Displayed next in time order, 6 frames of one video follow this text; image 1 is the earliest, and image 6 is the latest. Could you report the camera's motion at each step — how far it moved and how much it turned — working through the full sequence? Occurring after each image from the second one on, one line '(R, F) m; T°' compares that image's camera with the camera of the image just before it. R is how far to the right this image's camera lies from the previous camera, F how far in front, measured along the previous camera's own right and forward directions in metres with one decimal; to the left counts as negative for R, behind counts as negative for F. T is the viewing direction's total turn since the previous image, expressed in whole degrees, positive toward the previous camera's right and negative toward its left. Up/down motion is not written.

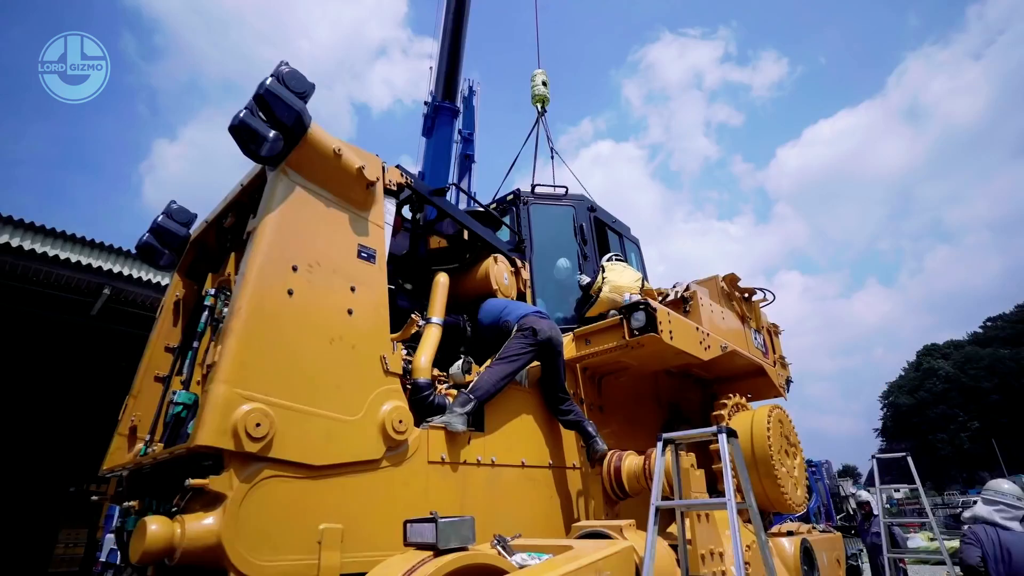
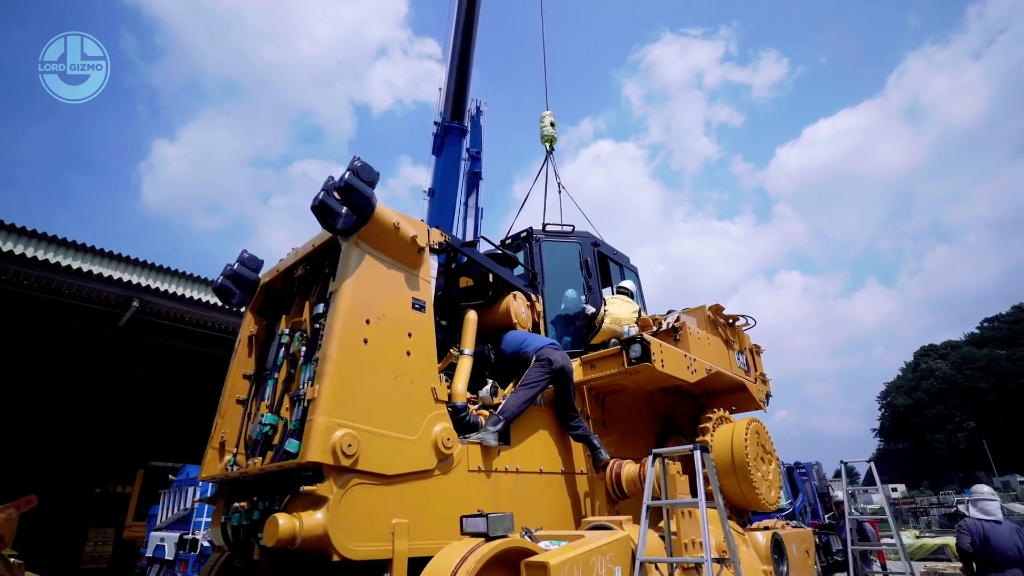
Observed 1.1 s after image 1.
(-0.1, -0.8) m; 0°
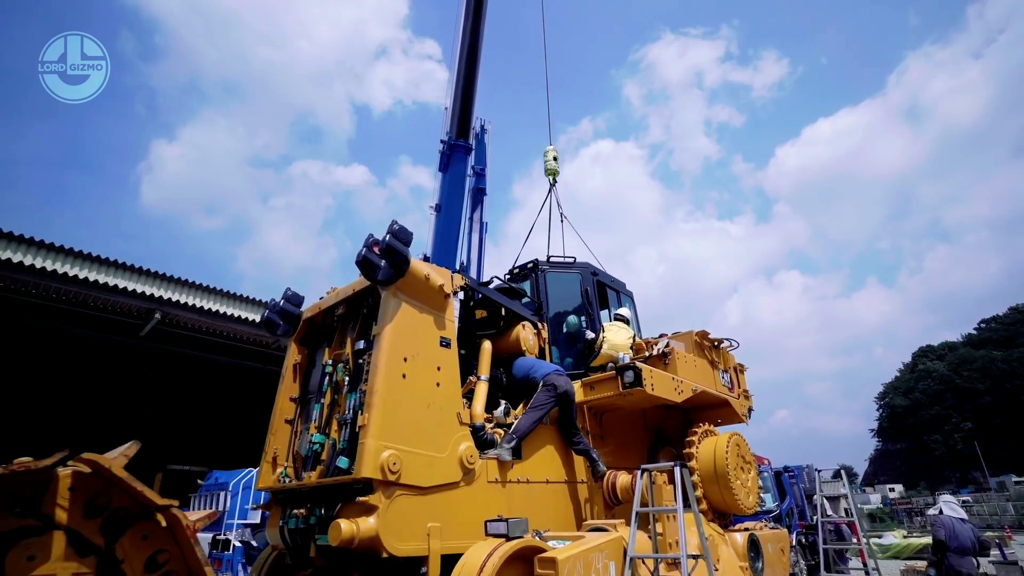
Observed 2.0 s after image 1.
(-0.1, -0.7) m; 0°
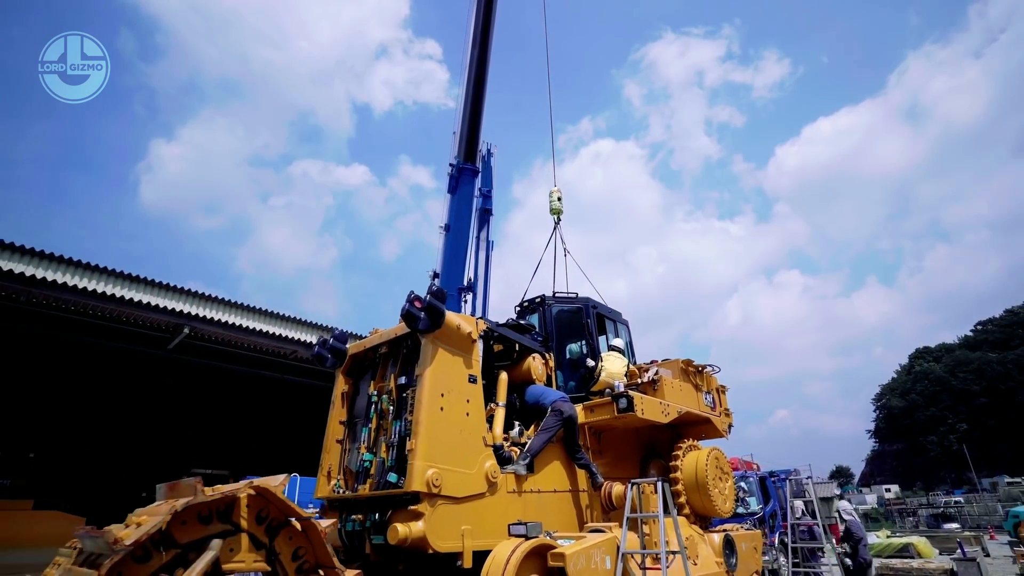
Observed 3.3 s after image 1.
(-0.1, -1.1) m; 0°
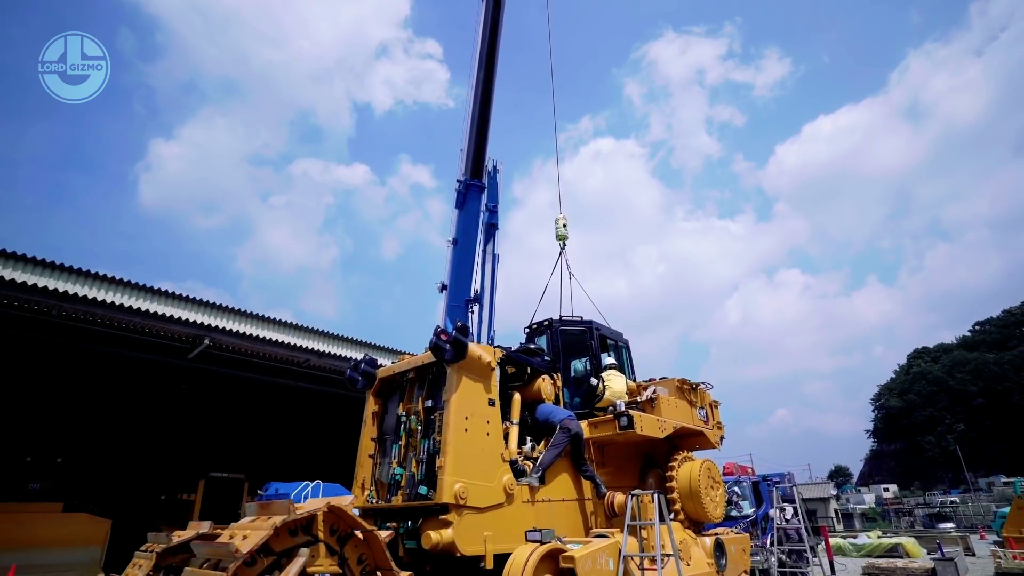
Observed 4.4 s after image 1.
(-0.2, -0.8) m; 0°
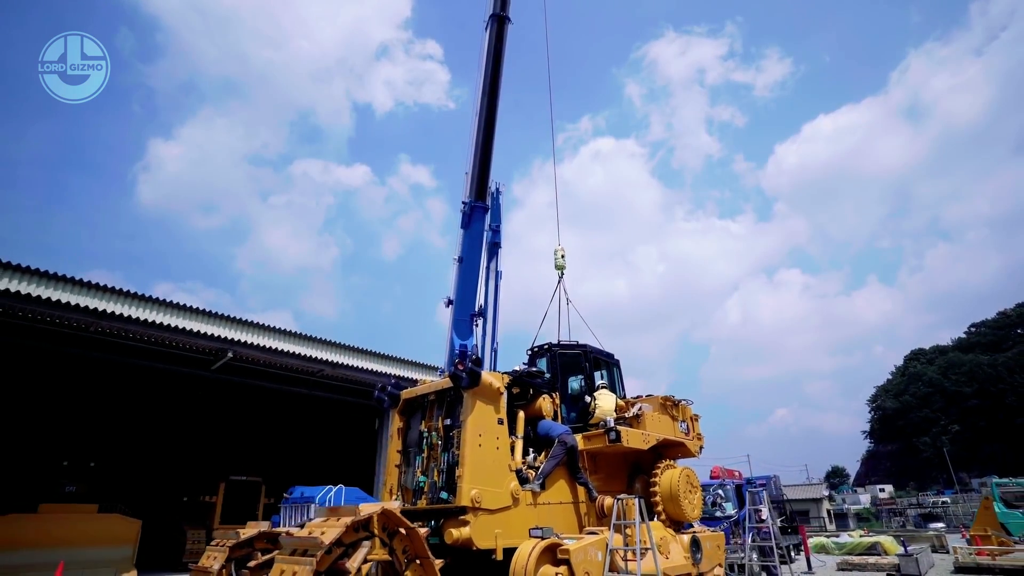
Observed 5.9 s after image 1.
(-0.1, -1.2) m; 0°
